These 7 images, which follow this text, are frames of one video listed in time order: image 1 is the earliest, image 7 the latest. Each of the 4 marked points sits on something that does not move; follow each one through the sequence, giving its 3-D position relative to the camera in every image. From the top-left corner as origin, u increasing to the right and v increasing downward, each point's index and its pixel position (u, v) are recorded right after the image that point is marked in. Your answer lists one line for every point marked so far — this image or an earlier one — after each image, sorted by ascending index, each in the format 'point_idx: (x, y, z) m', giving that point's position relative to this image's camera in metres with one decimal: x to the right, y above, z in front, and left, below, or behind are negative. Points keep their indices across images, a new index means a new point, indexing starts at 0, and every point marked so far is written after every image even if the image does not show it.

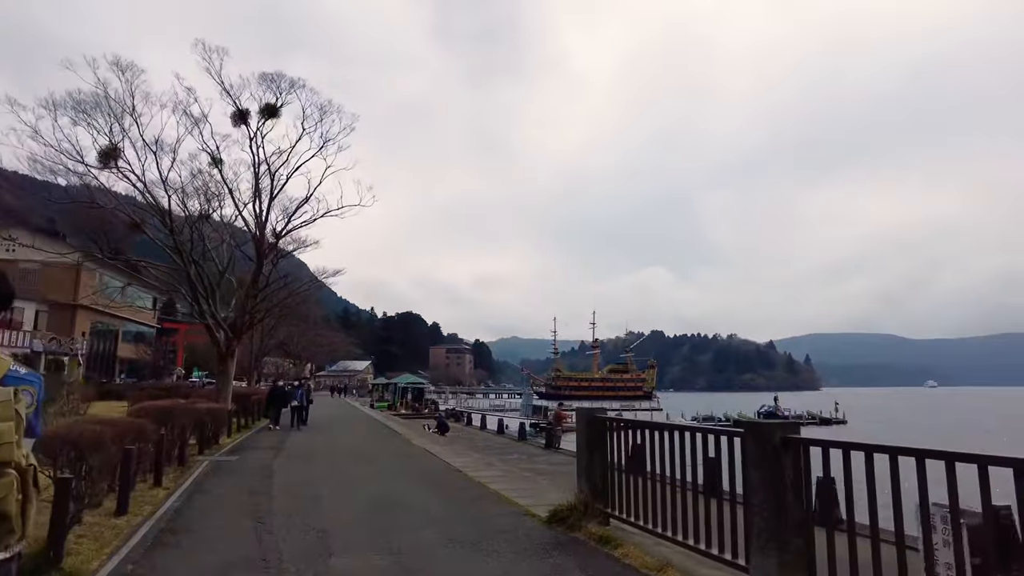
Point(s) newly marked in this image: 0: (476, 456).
0: (-1.2, -5.0, +19.5) m
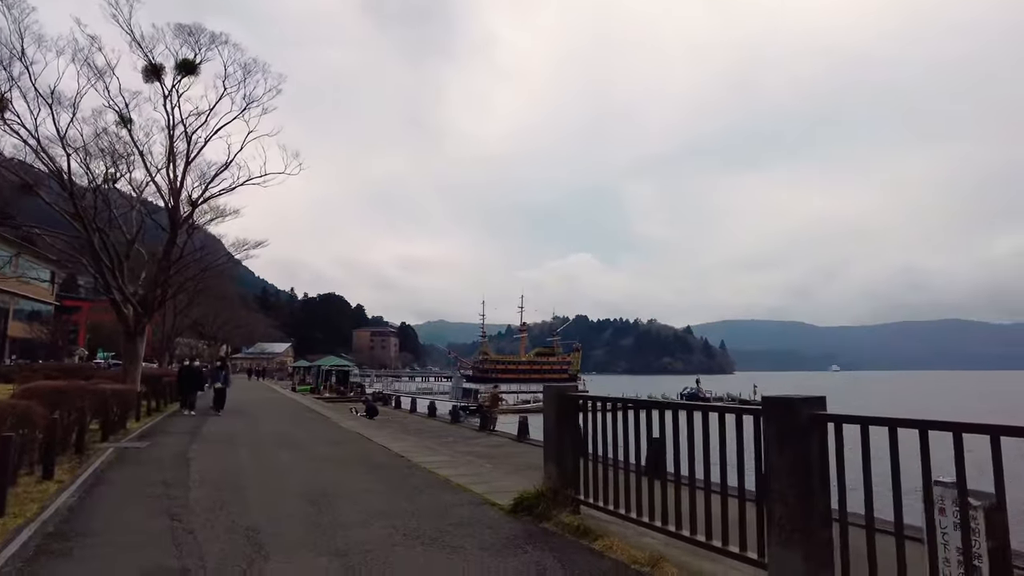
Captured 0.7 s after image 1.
0: (-3.0, -4.3, +18.5) m
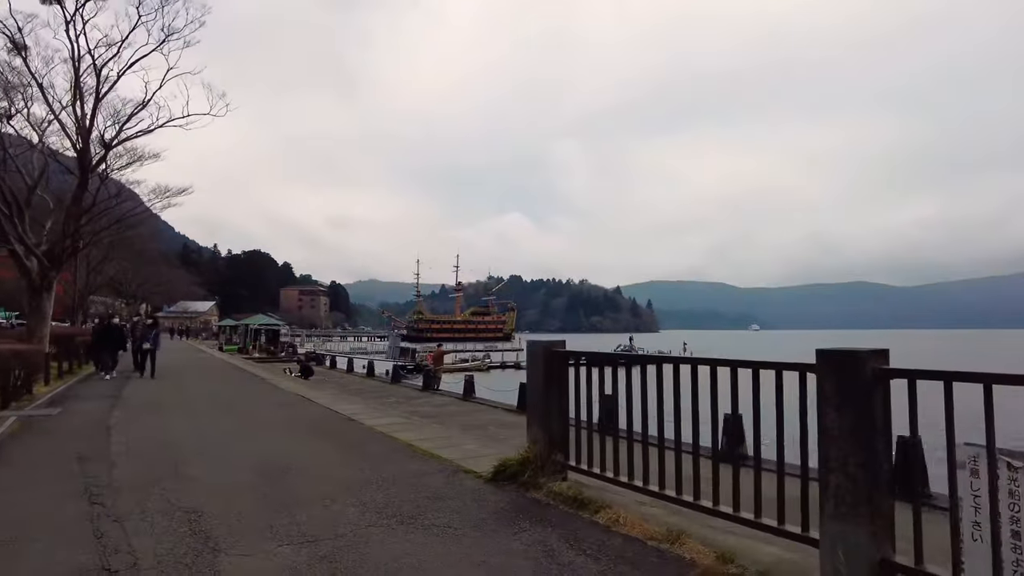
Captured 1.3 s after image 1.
0: (-4.3, -3.0, +17.4) m
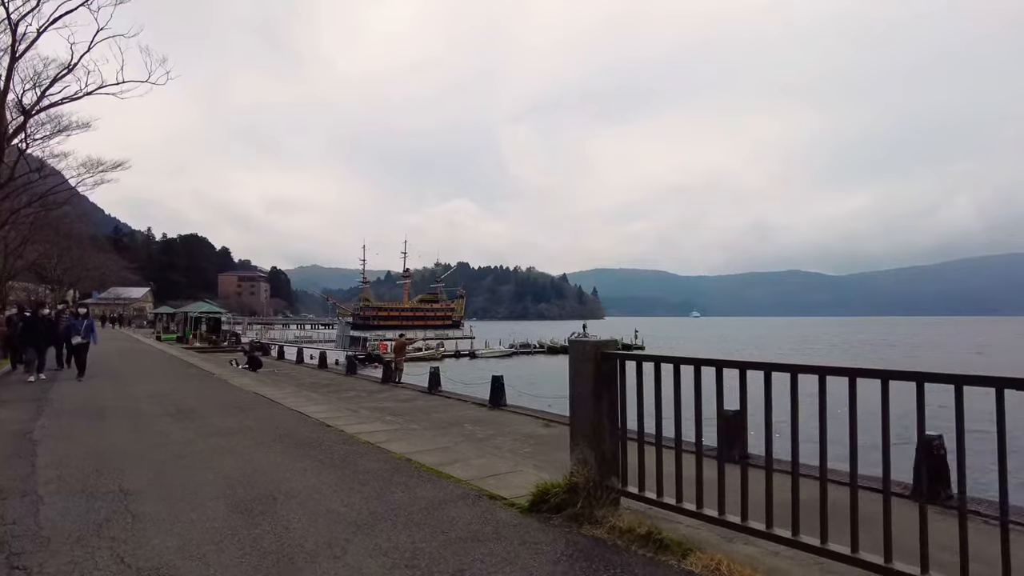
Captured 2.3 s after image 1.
0: (-4.8, -2.7, +15.9) m
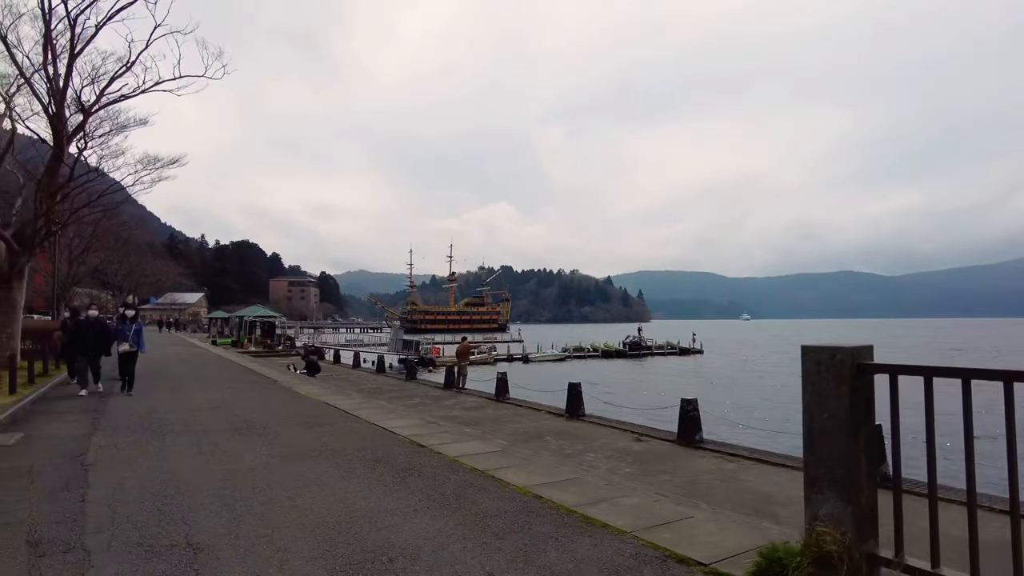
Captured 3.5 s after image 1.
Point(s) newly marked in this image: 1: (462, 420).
0: (-2.8, -2.7, +14.6) m
1: (-1.2, -3.3, +16.3) m
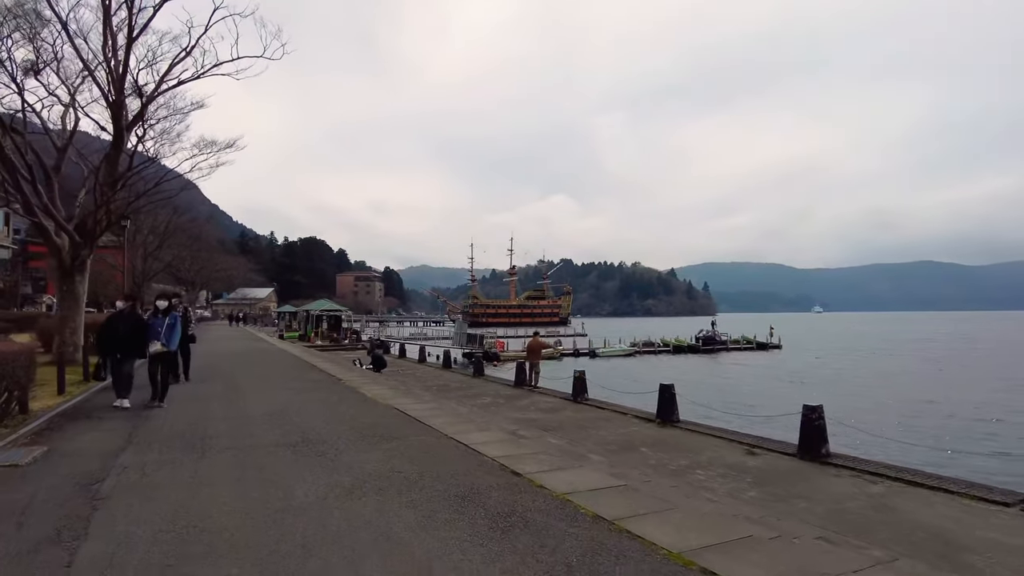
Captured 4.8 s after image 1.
0: (-1.1, -2.5, +12.9) m
1: (+0.7, -3.1, +14.5) m
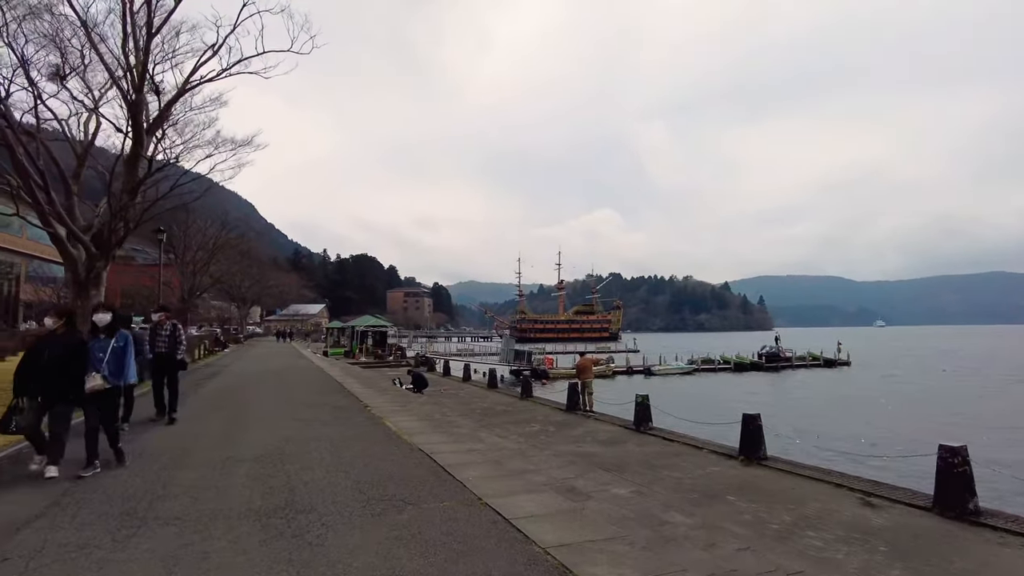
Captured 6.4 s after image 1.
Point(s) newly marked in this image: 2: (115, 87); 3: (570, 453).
0: (-0.2, -2.6, +10.6) m
1: (+1.7, -3.3, +12.0) m
2: (-11.3, +5.8, +18.5) m
3: (+1.3, -3.3, +13.1) m
